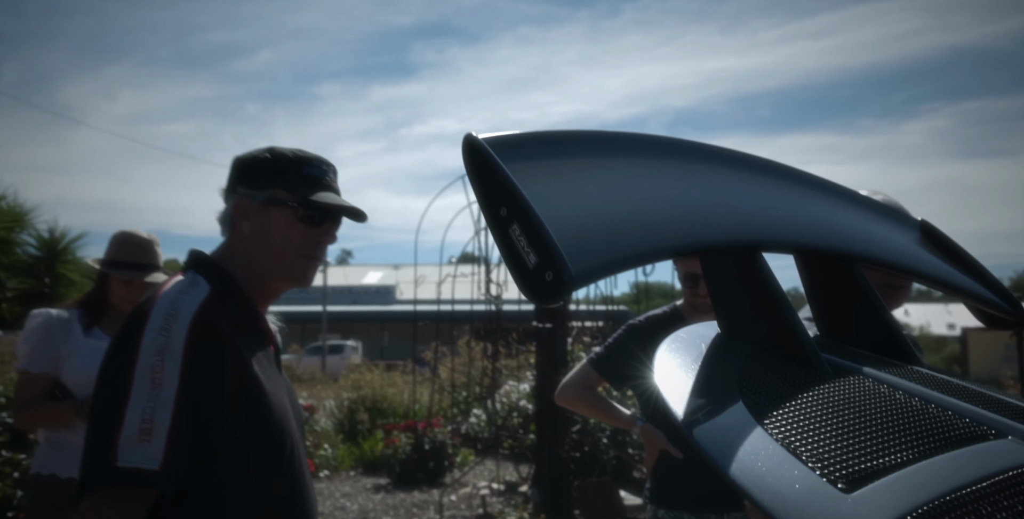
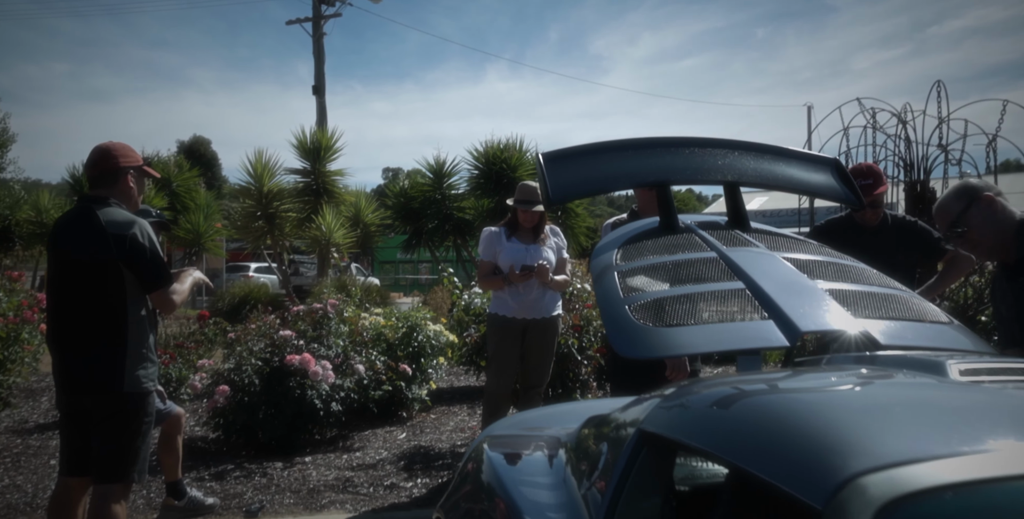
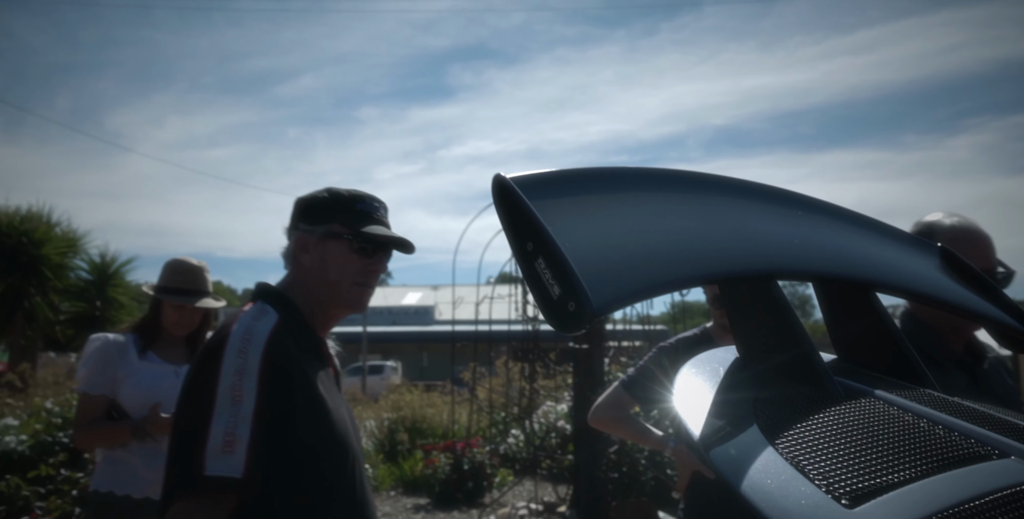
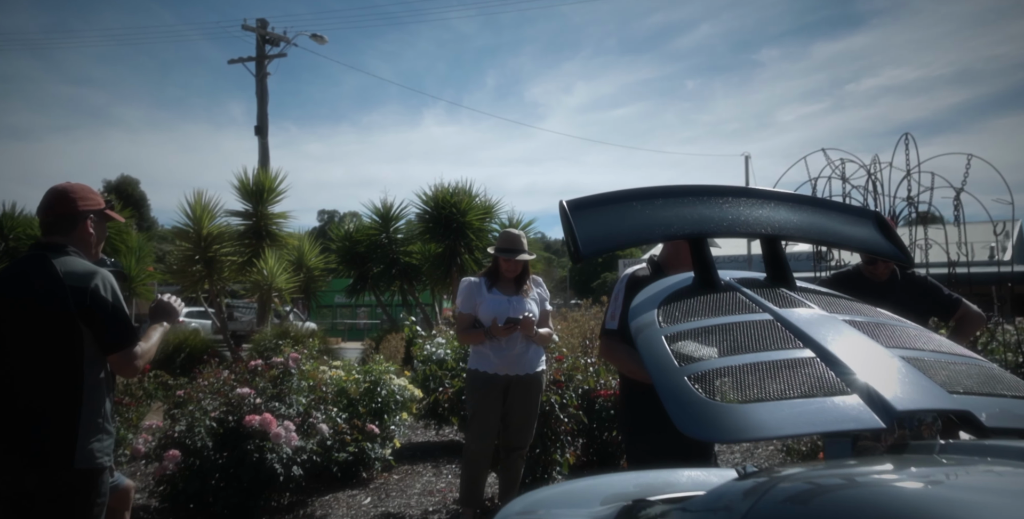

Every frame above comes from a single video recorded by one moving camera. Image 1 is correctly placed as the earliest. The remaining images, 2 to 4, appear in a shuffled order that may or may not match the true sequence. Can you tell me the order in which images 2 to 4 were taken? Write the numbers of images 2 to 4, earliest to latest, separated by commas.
3, 4, 2
